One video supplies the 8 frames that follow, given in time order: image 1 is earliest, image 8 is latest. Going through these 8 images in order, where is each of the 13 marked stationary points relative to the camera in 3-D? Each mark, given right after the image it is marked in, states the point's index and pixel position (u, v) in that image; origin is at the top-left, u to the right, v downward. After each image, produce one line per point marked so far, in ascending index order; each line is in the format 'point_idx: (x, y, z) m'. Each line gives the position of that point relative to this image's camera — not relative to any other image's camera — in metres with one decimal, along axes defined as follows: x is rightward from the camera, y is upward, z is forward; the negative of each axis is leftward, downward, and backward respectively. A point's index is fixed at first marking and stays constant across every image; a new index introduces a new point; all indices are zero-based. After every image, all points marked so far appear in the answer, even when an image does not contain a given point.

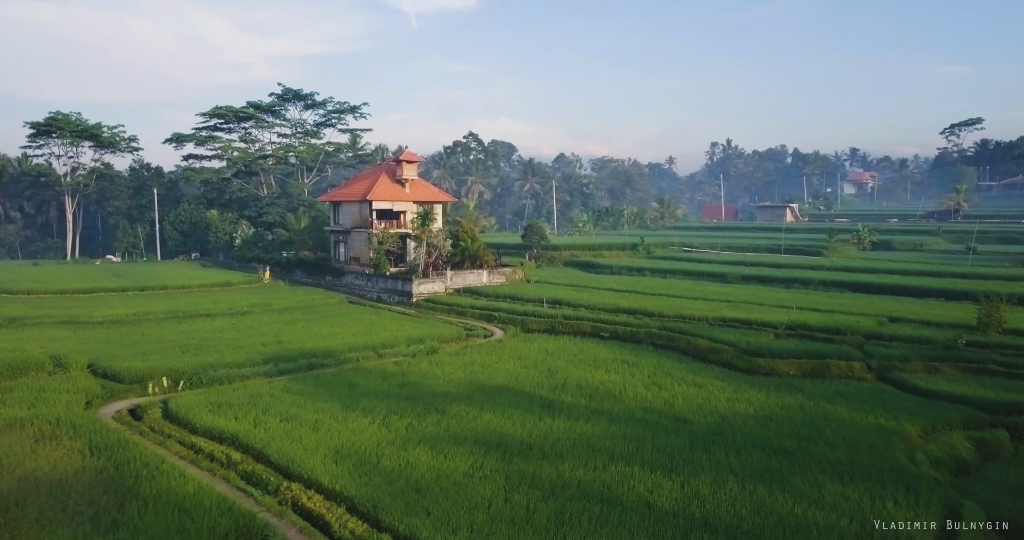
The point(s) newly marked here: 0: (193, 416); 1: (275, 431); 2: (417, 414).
0: (-4.6, -2.1, +11.8) m
1: (-3.2, -2.1, +11.0) m
2: (-1.3, -2.1, +11.8) m
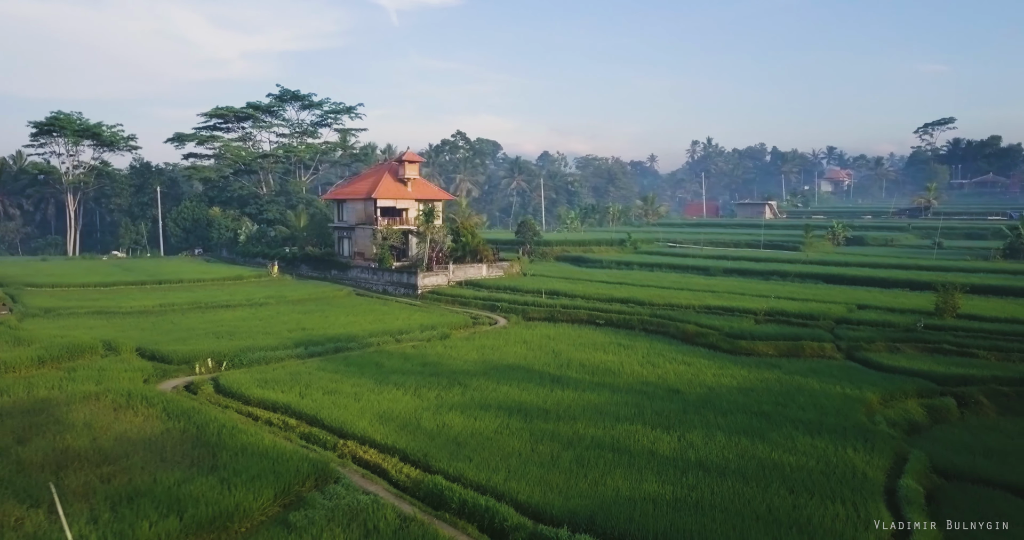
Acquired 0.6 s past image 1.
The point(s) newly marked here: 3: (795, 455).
0: (-4.3, -1.9, +13.3) m
1: (-2.9, -2.0, +12.6) m
2: (-1.1, -1.9, +13.4) m
3: (+3.4, -2.2, +9.7) m
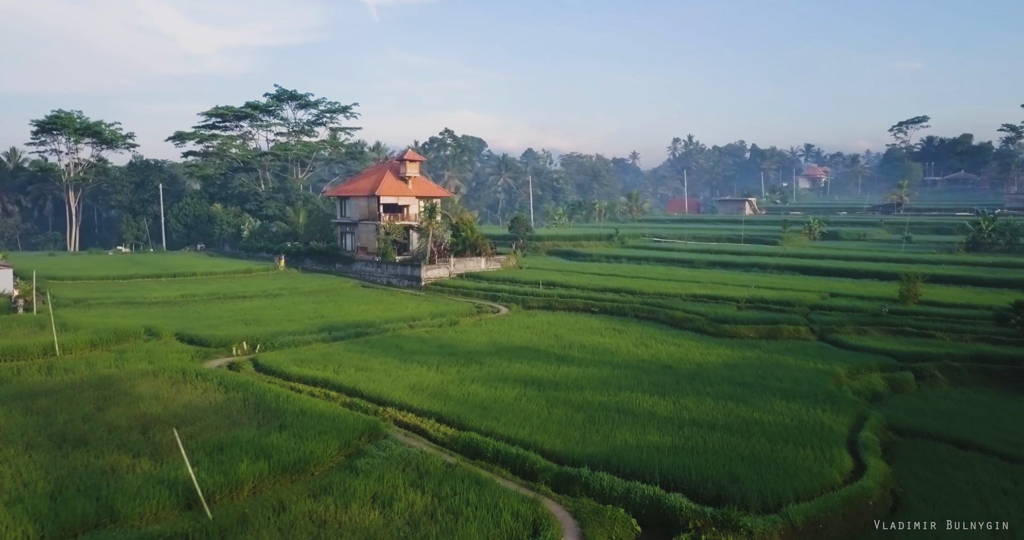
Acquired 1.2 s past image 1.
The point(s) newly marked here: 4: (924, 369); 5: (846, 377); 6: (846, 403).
0: (-4.1, -1.8, +14.9) m
1: (-2.7, -1.8, +14.2) m
2: (-0.9, -1.7, +15.0) m
3: (+3.6, -2.0, +11.5) m
4: (+7.6, -1.8, +15.1) m
5: (+5.9, -1.9, +14.5) m
6: (+5.0, -2.0, +12.4) m
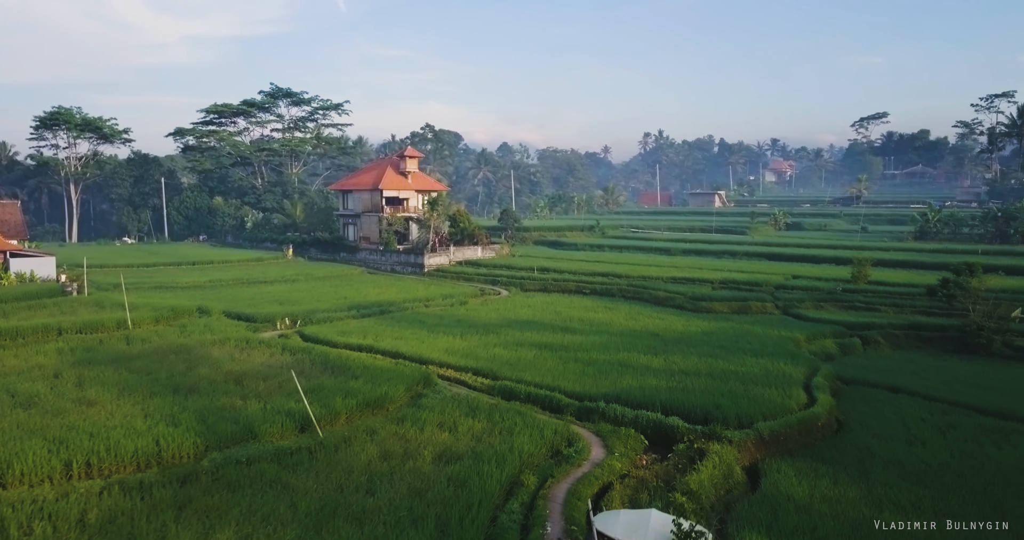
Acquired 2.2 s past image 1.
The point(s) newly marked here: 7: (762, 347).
0: (-3.8, -1.4, +17.3) m
1: (-2.4, -1.5, +16.7) m
2: (-0.6, -1.4, +17.6) m
3: (+4.0, -1.7, +14.2) m
4: (+7.9, -1.4, +18.0) m
5: (+6.2, -1.5, +17.3) m
6: (+5.4, -1.7, +15.2) m
7: (+4.9, -1.5, +16.2) m
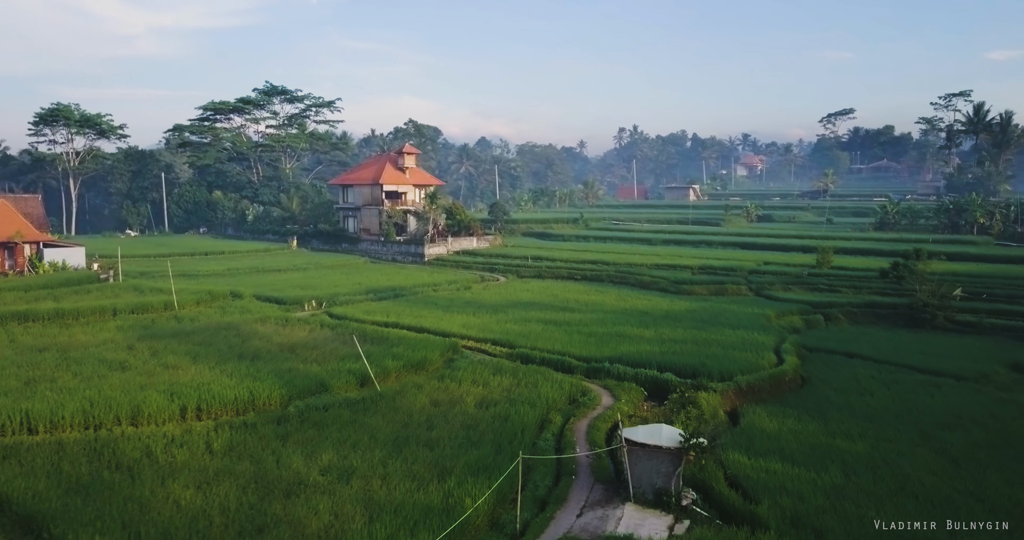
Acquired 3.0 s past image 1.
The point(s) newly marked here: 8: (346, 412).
0: (-3.7, -1.1, +19.5) m
1: (-2.2, -1.2, +18.9) m
2: (-0.5, -1.1, +19.8) m
3: (+4.3, -1.3, +16.6) m
4: (+8.0, -1.1, +20.6) m
5: (+6.3, -1.1, +19.8) m
6: (+5.6, -1.3, +17.7) m
7: (+5.1, -1.2, +18.6) m
8: (-2.4, -2.0, +11.8) m
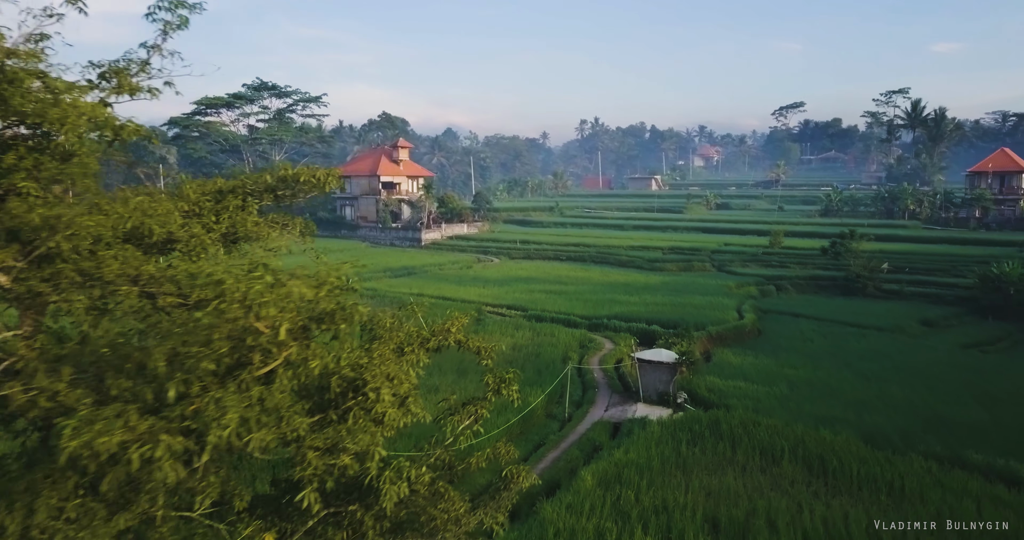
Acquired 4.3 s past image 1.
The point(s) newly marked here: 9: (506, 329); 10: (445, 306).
0: (-3.5, -0.5, +22.9) m
1: (-2.1, -0.6, +22.4) m
2: (-0.4, -0.5, +23.4) m
3: (+4.6, -0.7, +20.4) m
4: (+8.1, -0.4, +24.5) m
5: (+6.4, -0.5, +23.7) m
6: (+5.8, -0.7, +21.5) m
7: (+5.3, -0.6, +22.5) m
8: (-1.8, -1.6, +15.2) m
9: (-0.2, -1.3, +17.3) m
10: (-1.6, -0.8, +19.3) m
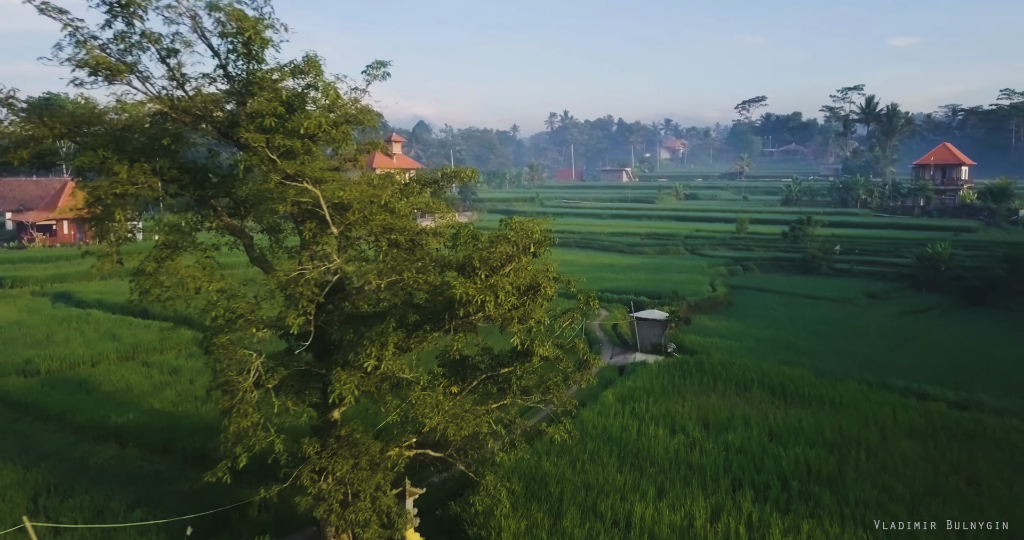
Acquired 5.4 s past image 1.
0: (-3.6, 0.0, +25.6) m
1: (-2.1, -0.1, +25.2) m
2: (-0.4, +0.1, +26.2) m
3: (+4.6, -0.2, +23.5) m
4: (+8.0, +0.2, +27.7) m
5: (+6.4, +0.1, +26.8) m
6: (+5.9, -0.2, +24.7) m
7: (+5.3, 0.0, +25.6) m
8: (-1.5, -1.1, +18.0) m
9: (+0.1, -0.8, +20.2) m
10: (-1.4, -0.3, +22.1) m
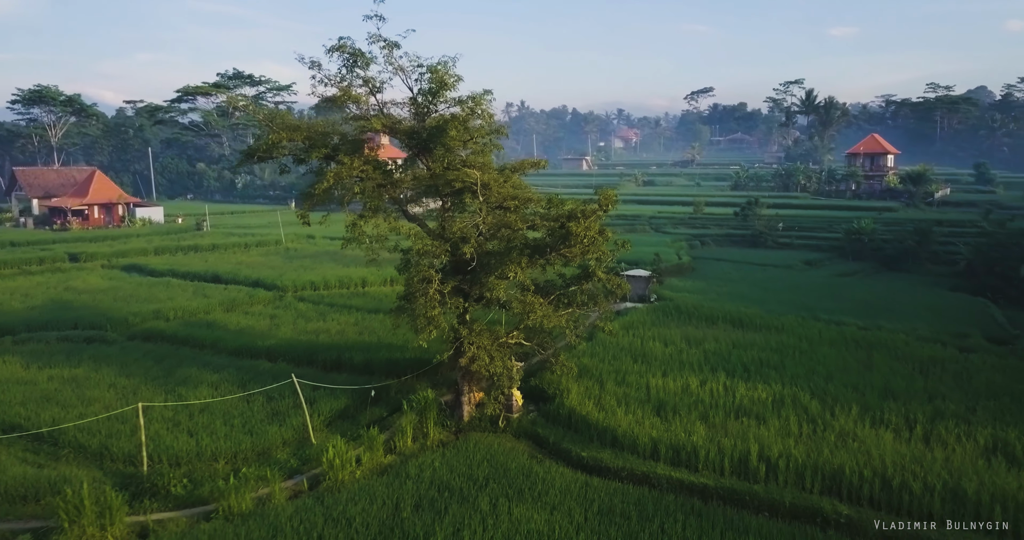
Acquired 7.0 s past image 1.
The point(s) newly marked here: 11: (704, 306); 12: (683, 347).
0: (-3.8, +0.9, +29.5) m
1: (-2.3, +0.8, +29.2) m
2: (-0.7, +1.0, +30.3) m
3: (+4.5, +0.7, +27.9) m
4: (+7.6, +1.2, +32.3) m
5: (+6.1, +1.1, +31.3) m
6: (+5.7, +0.8, +29.1) m
7: (+5.1, +1.0, +30.0) m
8: (-1.3, -0.3, +22.1) m
9: (+0.2, 0.0, +24.3) m
10: (-1.4, +0.5, +26.1) m
11: (+4.3, -0.8, +18.3) m
12: (+3.0, -1.4, +14.4) m
